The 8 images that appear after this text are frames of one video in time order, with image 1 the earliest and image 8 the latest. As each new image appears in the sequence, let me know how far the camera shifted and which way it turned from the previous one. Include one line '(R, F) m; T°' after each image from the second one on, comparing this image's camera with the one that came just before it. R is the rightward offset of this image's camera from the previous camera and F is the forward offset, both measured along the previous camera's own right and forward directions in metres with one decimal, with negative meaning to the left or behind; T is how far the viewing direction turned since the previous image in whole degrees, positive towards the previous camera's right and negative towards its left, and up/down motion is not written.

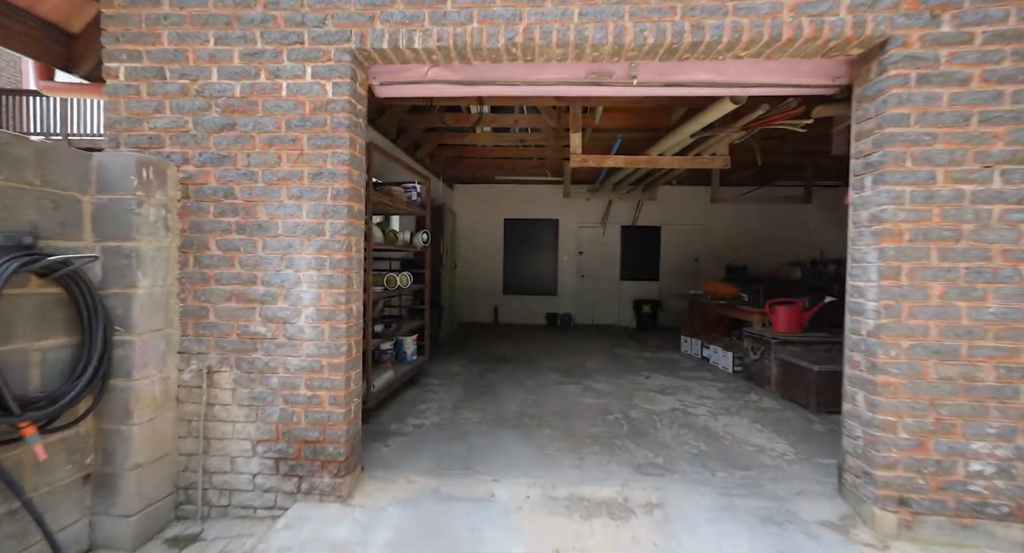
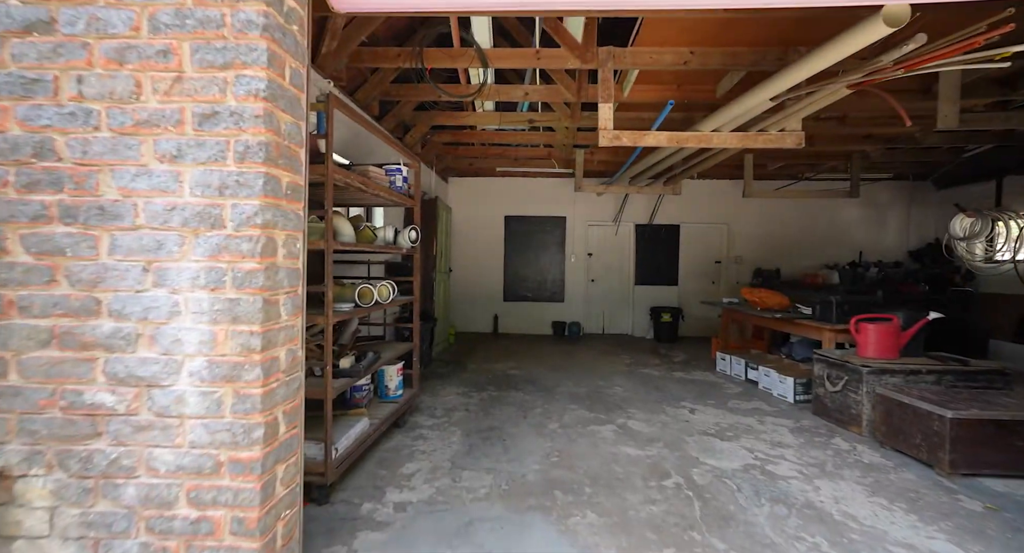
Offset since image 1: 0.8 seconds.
(-0.1, +0.9) m; +1°
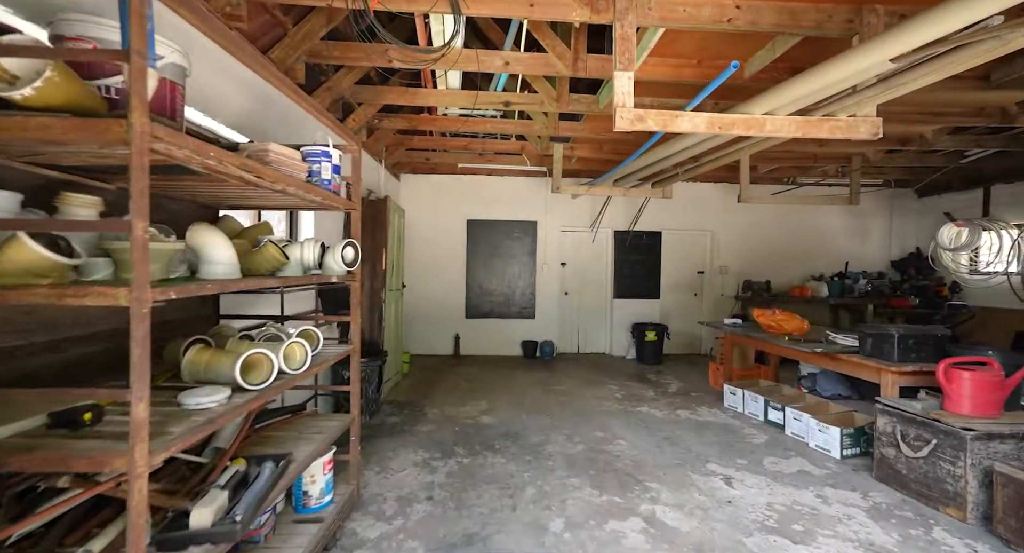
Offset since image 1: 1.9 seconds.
(-0.2, +1.0) m; +6°
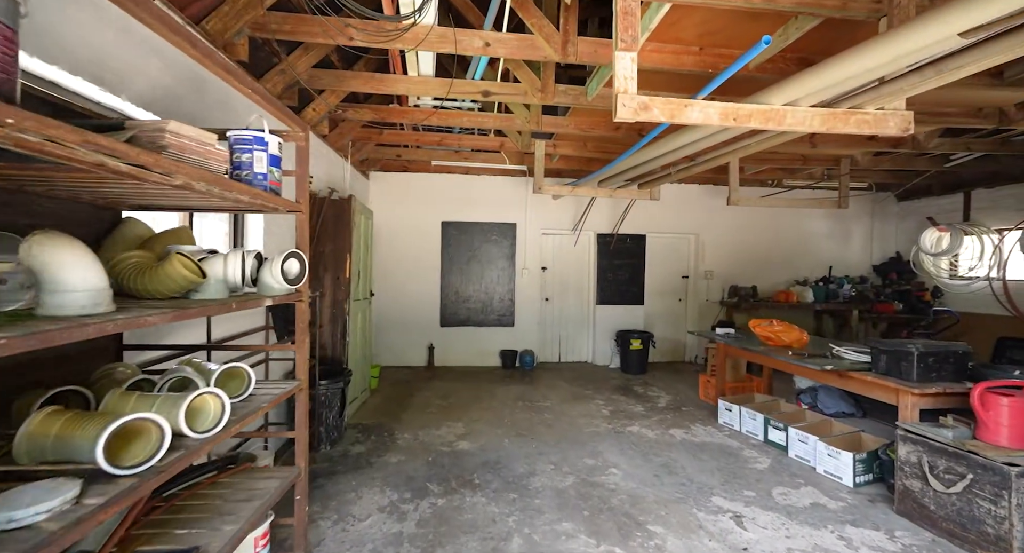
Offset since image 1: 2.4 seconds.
(0.0, +0.4) m; +3°
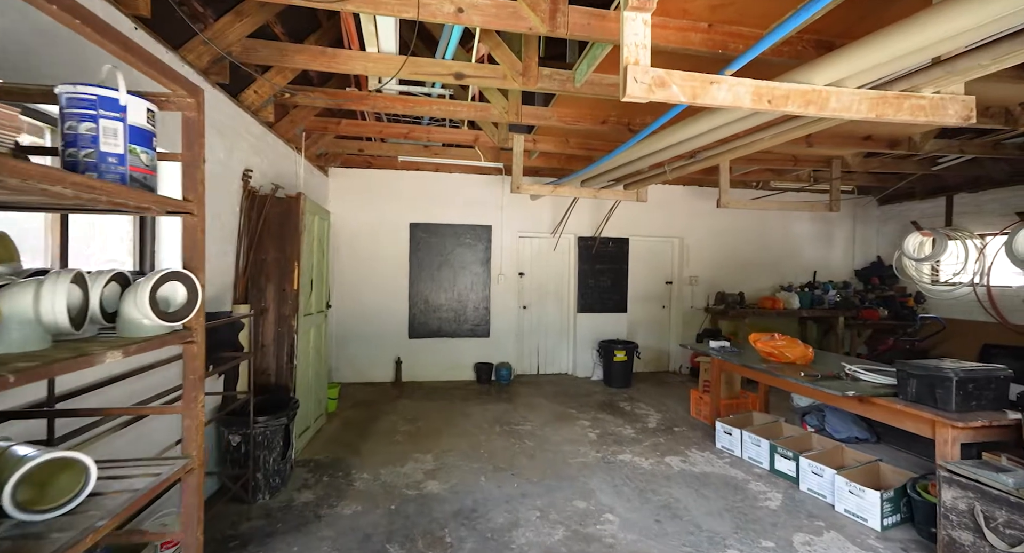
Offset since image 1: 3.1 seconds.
(0.0, +0.5) m; +3°
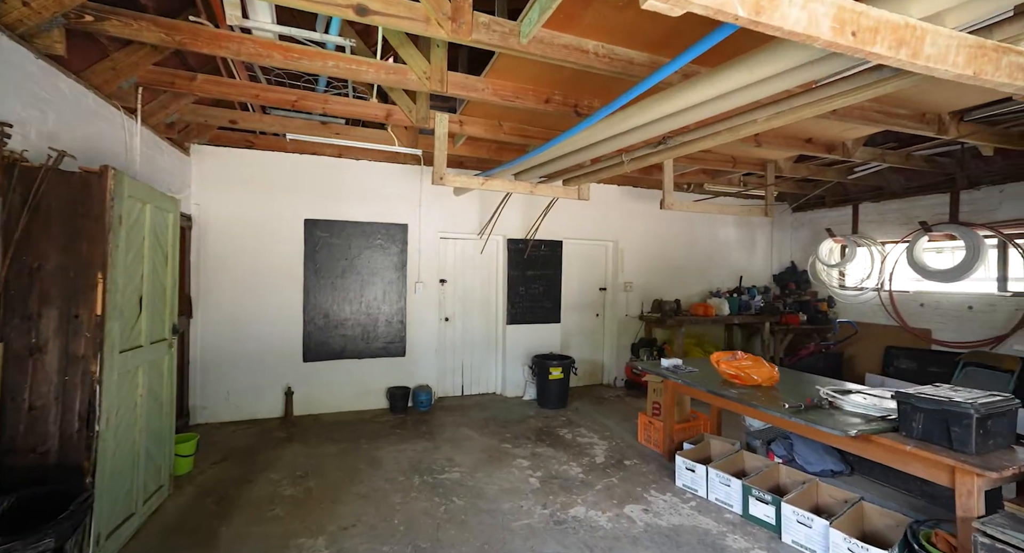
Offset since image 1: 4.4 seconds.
(0.0, +0.7) m; +11°
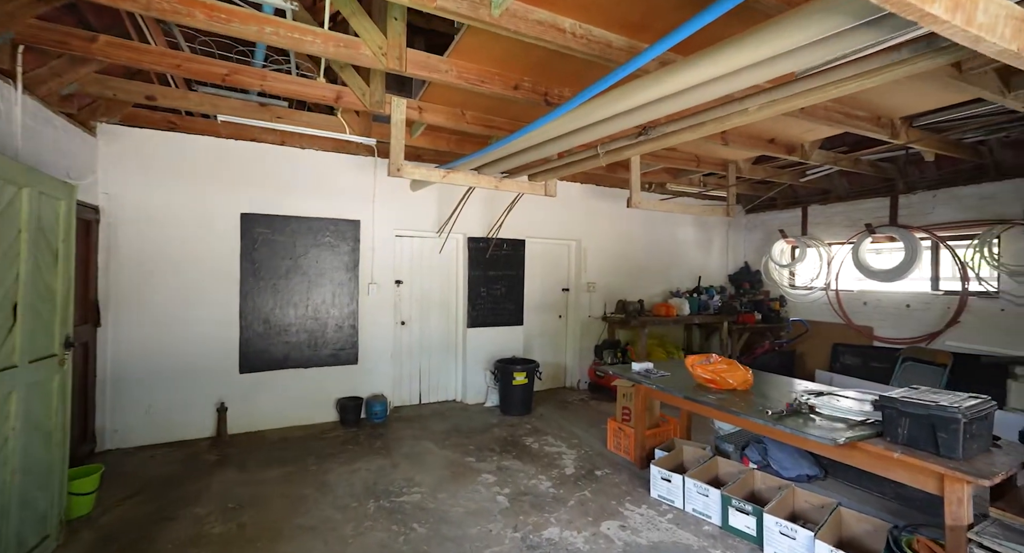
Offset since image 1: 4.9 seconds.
(-0.1, +0.3) m; +6°
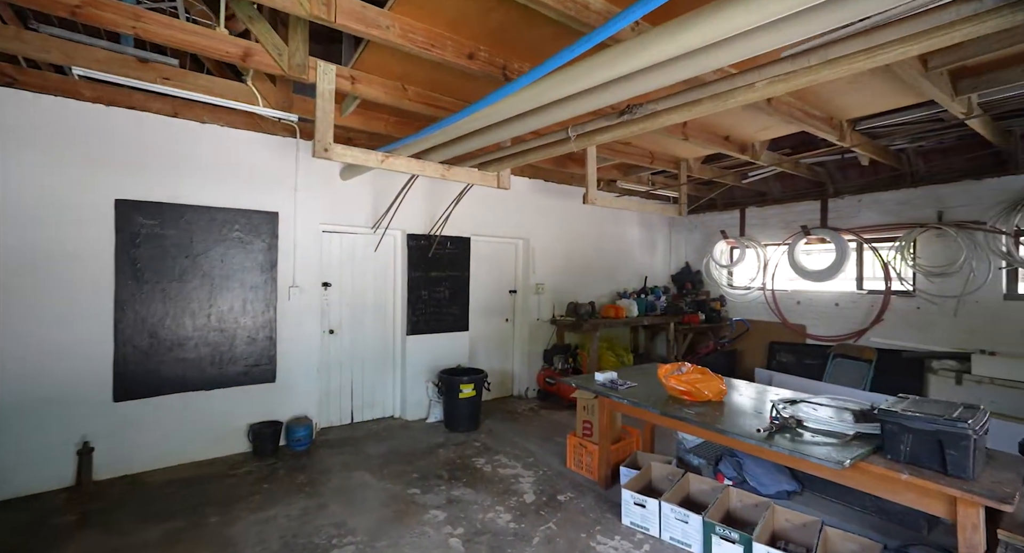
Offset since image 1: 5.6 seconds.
(-0.1, +0.4) m; +8°
